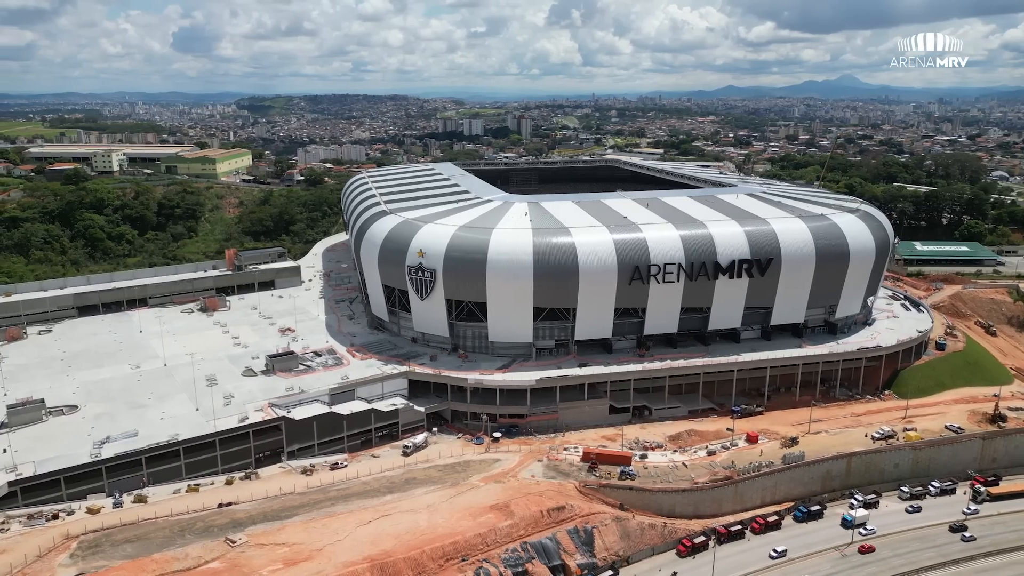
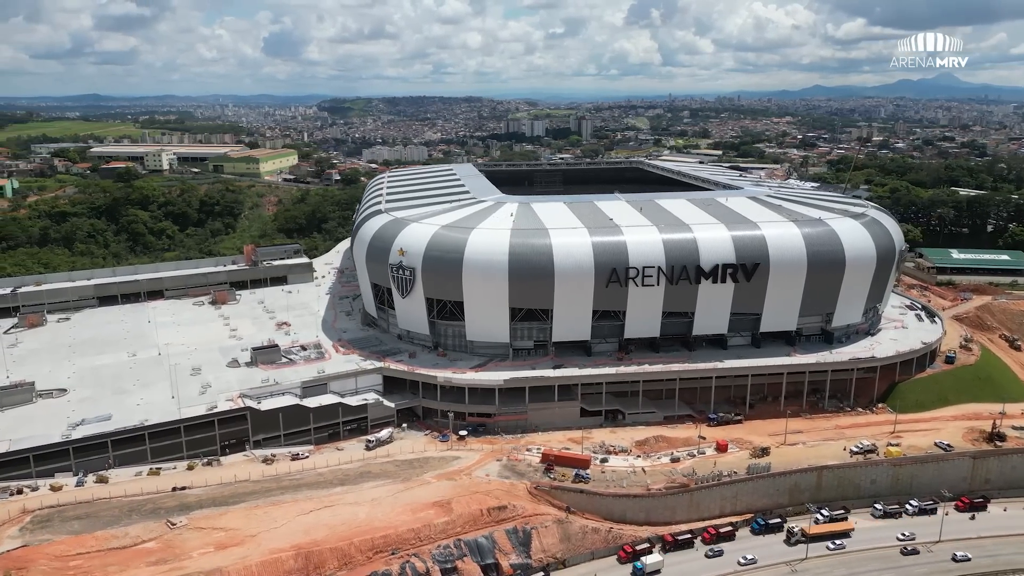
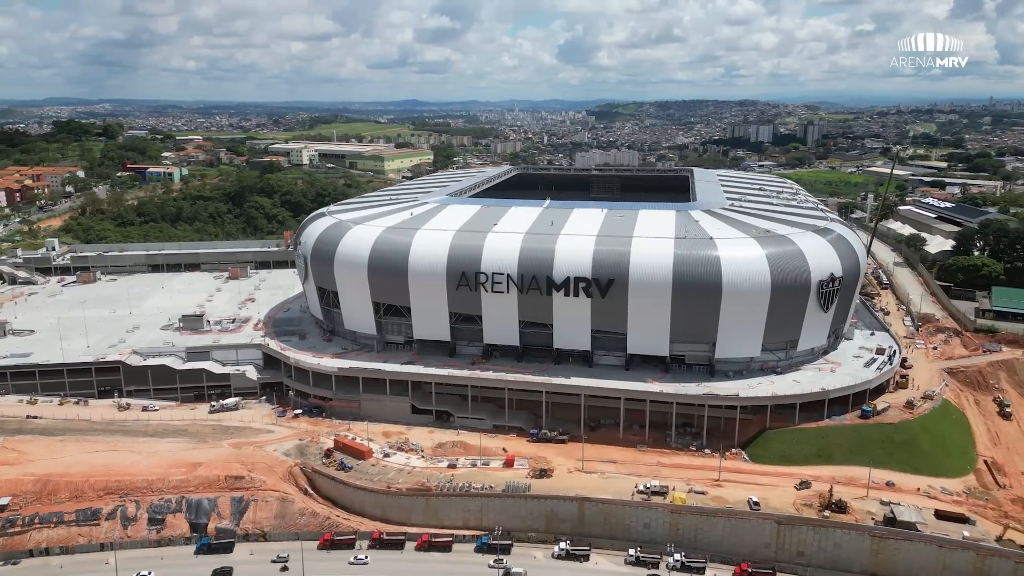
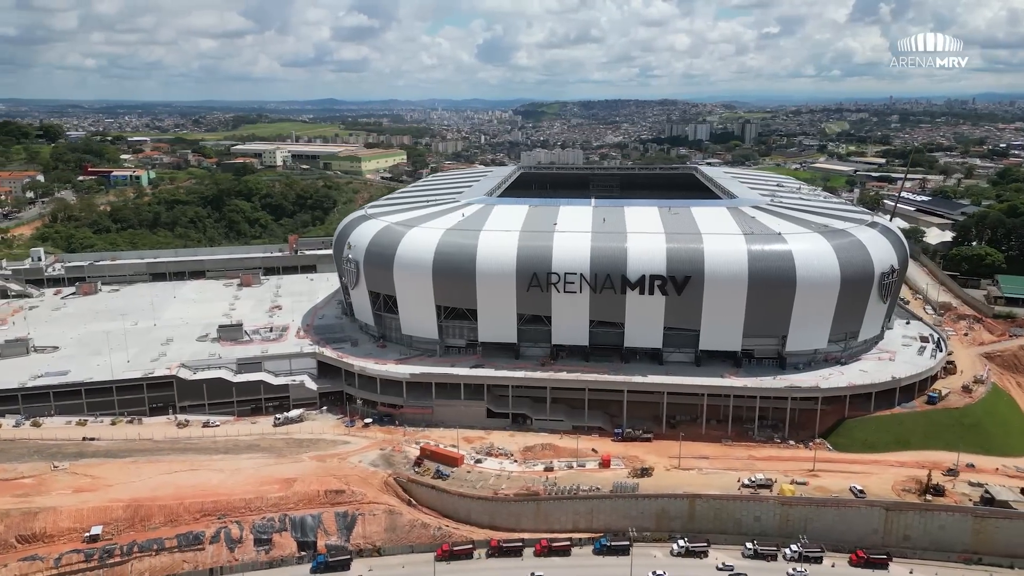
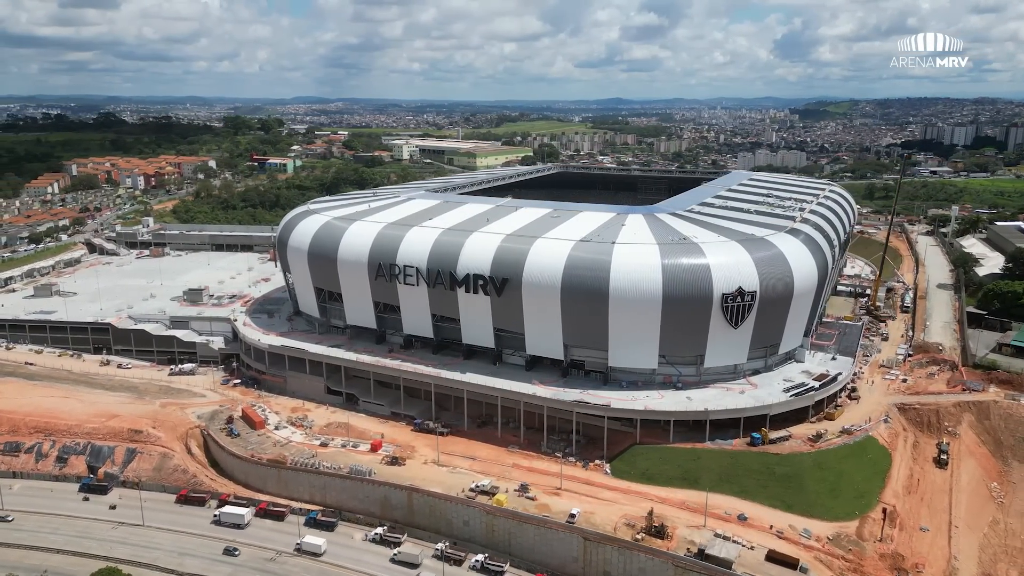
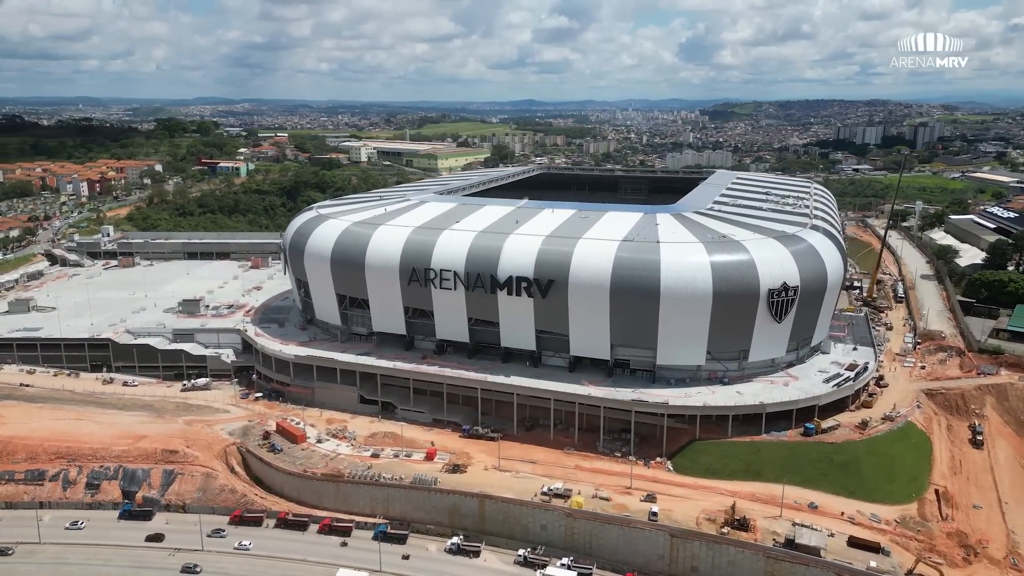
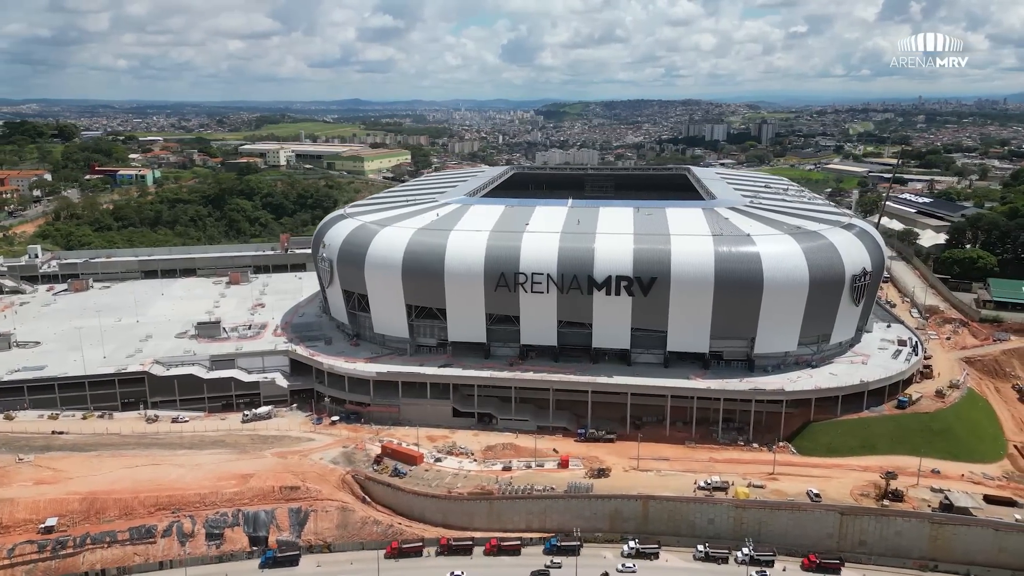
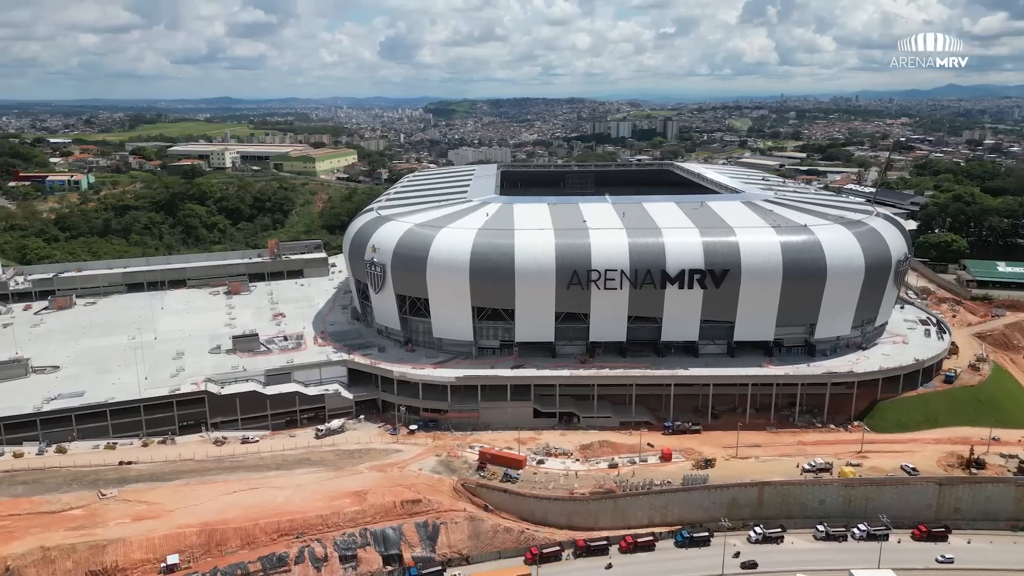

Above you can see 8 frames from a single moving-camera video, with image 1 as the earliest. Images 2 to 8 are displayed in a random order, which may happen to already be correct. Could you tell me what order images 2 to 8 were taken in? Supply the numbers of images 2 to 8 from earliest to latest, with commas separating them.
2, 8, 4, 7, 3, 6, 5
